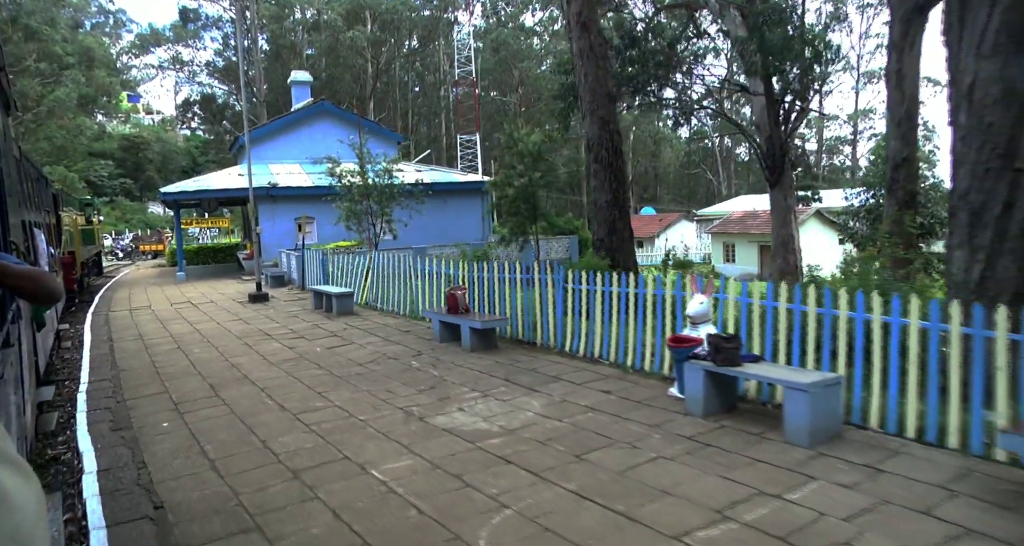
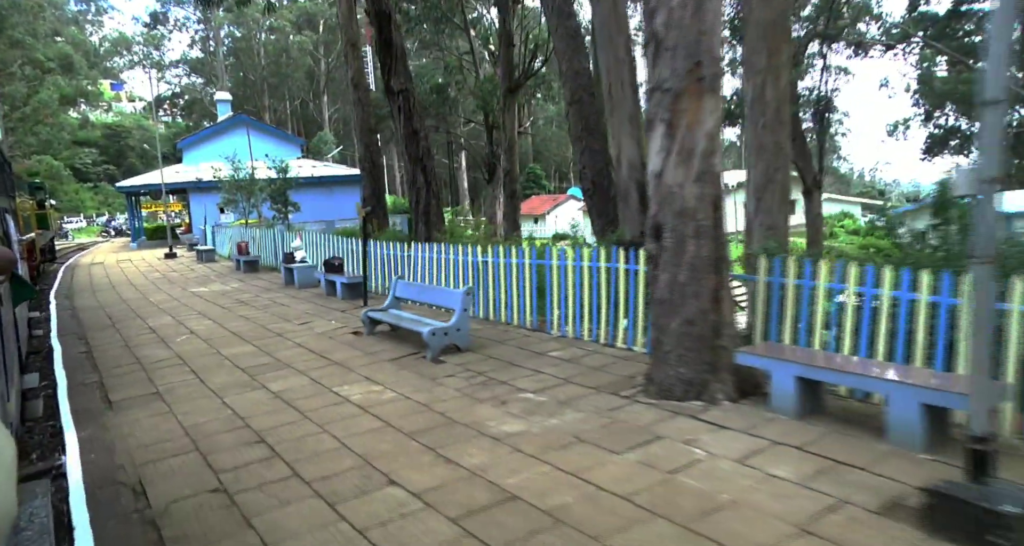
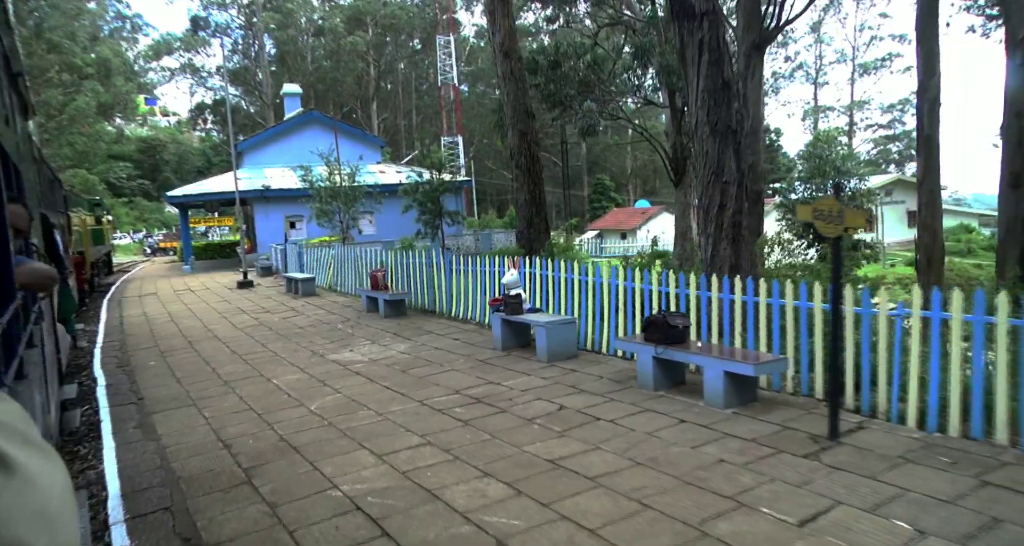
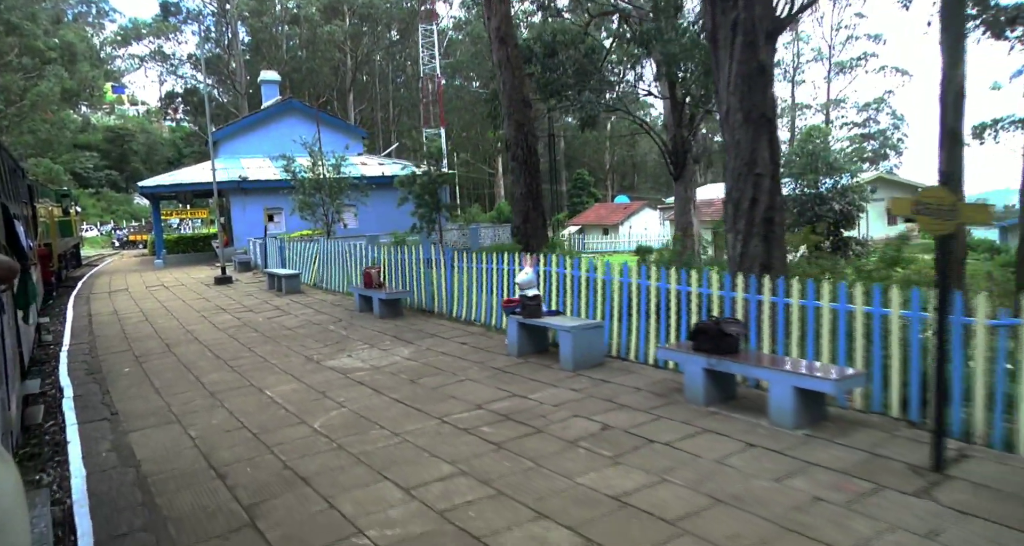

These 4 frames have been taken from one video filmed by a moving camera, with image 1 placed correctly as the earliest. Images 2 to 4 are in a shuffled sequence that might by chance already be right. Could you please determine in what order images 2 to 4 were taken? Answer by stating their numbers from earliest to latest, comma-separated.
4, 3, 2
